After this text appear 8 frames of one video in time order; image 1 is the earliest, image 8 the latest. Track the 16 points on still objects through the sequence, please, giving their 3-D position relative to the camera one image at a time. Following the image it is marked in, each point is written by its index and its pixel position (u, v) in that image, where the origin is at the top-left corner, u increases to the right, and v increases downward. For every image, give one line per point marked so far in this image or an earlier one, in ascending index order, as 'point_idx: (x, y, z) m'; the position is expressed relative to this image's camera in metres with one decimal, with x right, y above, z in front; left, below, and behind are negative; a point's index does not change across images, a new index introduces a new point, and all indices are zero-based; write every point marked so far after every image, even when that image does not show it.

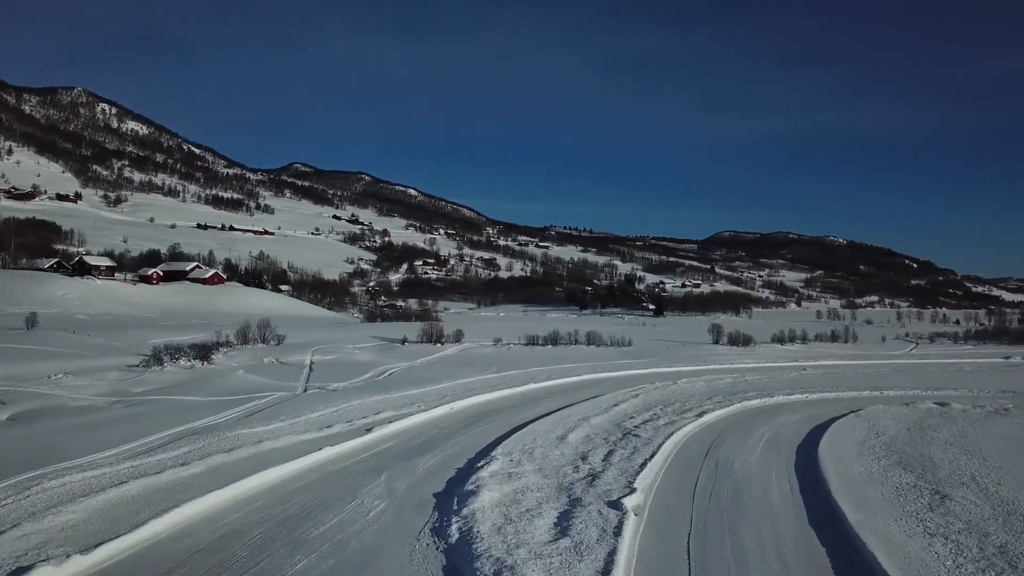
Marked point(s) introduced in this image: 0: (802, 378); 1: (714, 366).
0: (+6.0, -1.9, +16.5) m
1: (+4.9, -1.9, +19.3) m
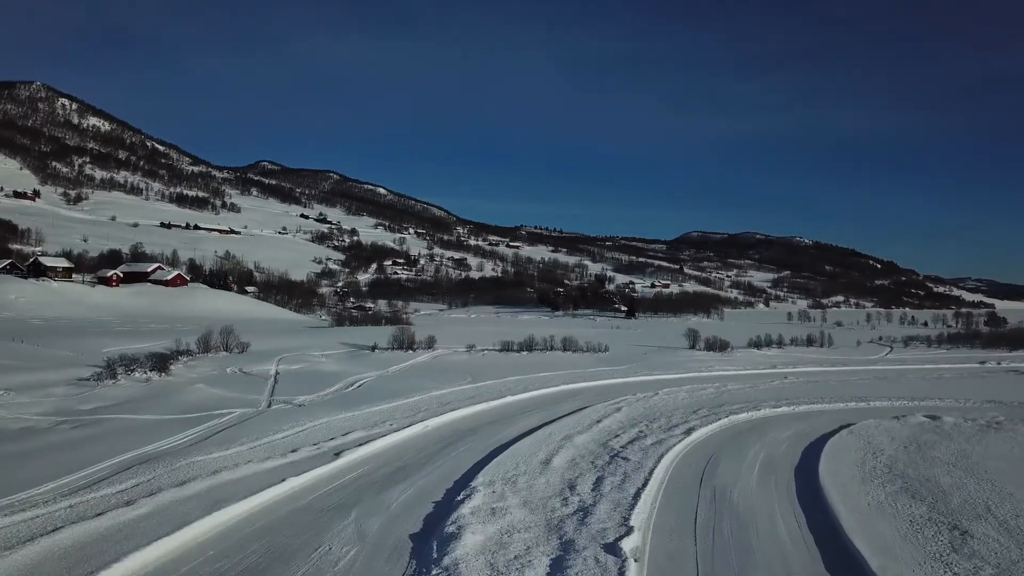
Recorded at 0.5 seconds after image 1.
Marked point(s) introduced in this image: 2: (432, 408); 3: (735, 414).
0: (+5.5, -2.1, +16.1) m
1: (+4.3, -2.0, +18.8) m
2: (-1.3, -1.9, +12.4) m
3: (+3.4, -1.9, +12.2) m
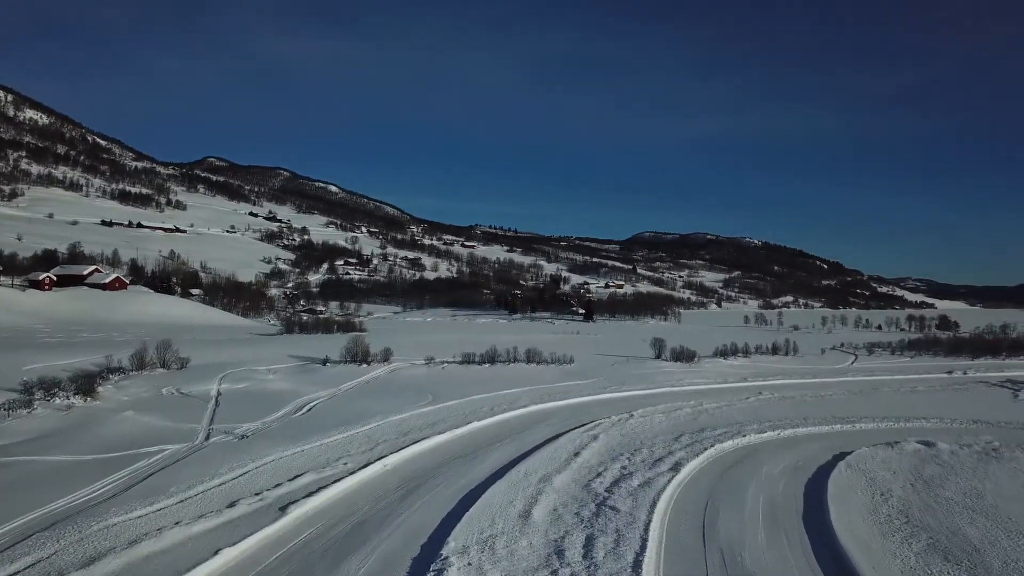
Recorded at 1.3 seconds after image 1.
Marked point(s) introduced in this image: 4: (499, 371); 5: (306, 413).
0: (+4.8, -2.3, +15.3) m
1: (+3.5, -2.3, +18.0) m
2: (-1.7, -2.1, +11.3) m
3: (+3.0, -2.2, +11.3) m
4: (-0.3, -2.1, +19.6) m
5: (-3.5, -2.1, +13.4) m
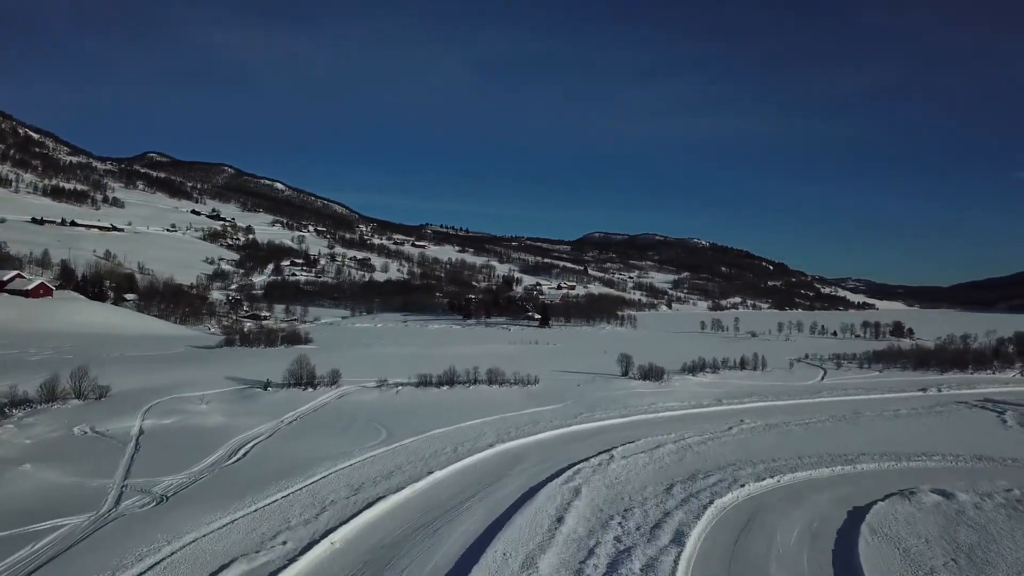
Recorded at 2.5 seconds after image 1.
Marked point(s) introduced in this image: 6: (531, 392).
0: (+4.2, -2.7, +14.1) m
1: (+2.7, -2.7, +16.7) m
2: (-2.1, -2.5, +9.6) m
3: (+2.6, -2.6, +9.9) m
4: (-1.2, -2.5, +18.0) m
5: (-4.0, -2.5, +11.6) m
6: (+0.5, -2.5, +19.0) m
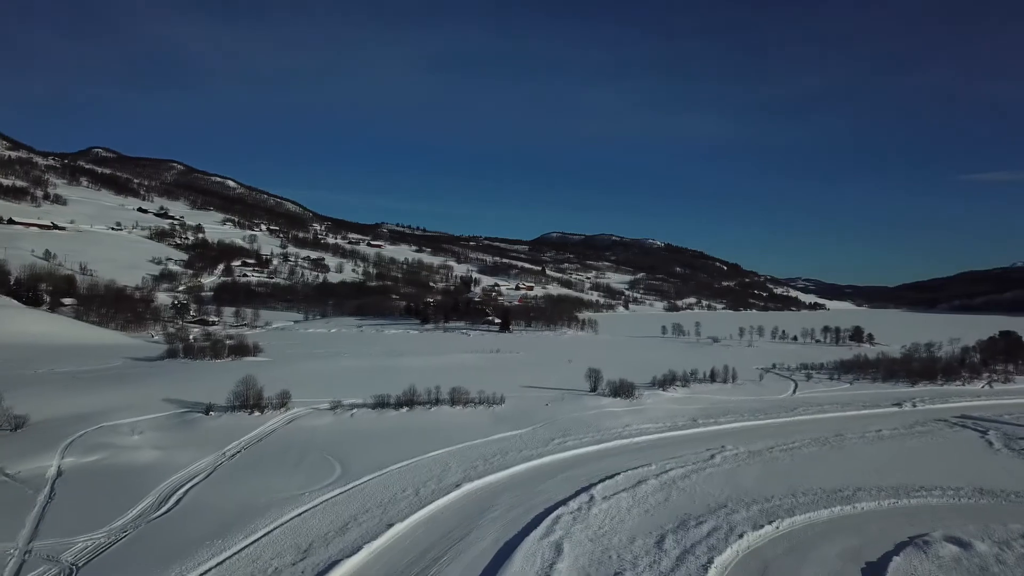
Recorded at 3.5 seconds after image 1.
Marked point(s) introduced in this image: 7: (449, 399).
0: (+3.7, -3.1, +13.1) m
1: (+2.0, -3.0, +15.6) m
2: (-2.4, -2.8, +8.3) m
3: (+2.3, -2.9, +8.9) m
4: (-1.9, -2.8, +16.7) m
5: (-4.3, -2.8, +10.2) m
6: (-0.3, -2.8, +17.7) m
7: (-1.5, -2.6, +18.6) m
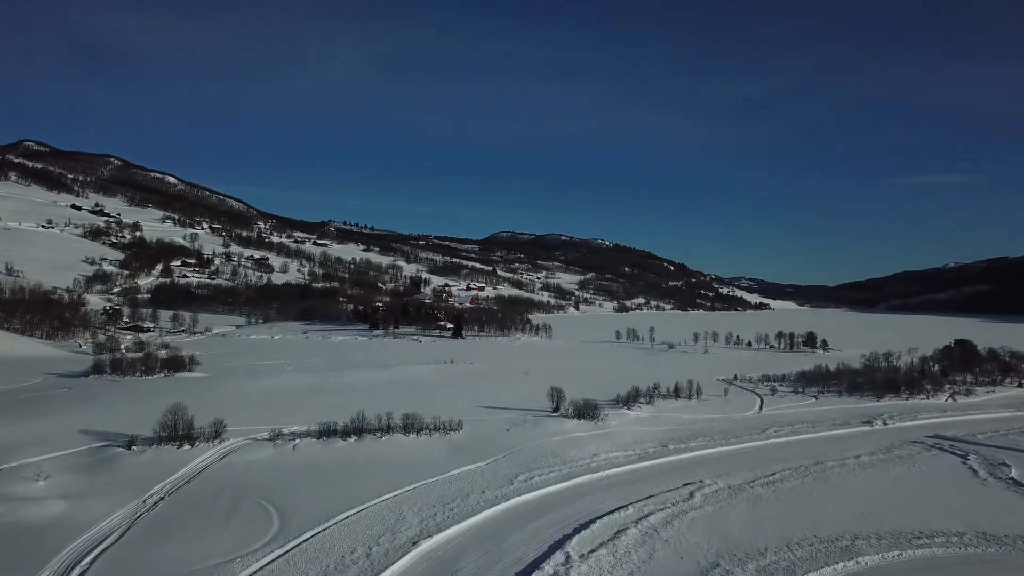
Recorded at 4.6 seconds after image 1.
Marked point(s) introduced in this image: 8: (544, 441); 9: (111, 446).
0: (+3.1, -3.4, +11.9) m
1: (+1.3, -3.4, +14.3) m
2: (-2.6, -3.2, +6.7) m
3: (+2.0, -3.3, +7.6) m
4: (-2.7, -3.2, +15.2) m
5: (-4.7, -3.2, +8.5) m
6: (-1.2, -3.2, +16.3) m
7: (-2.4, -2.9, +17.1) m
8: (+0.7, -3.2, +16.8) m
9: (-7.5, -2.9, +14.9) m
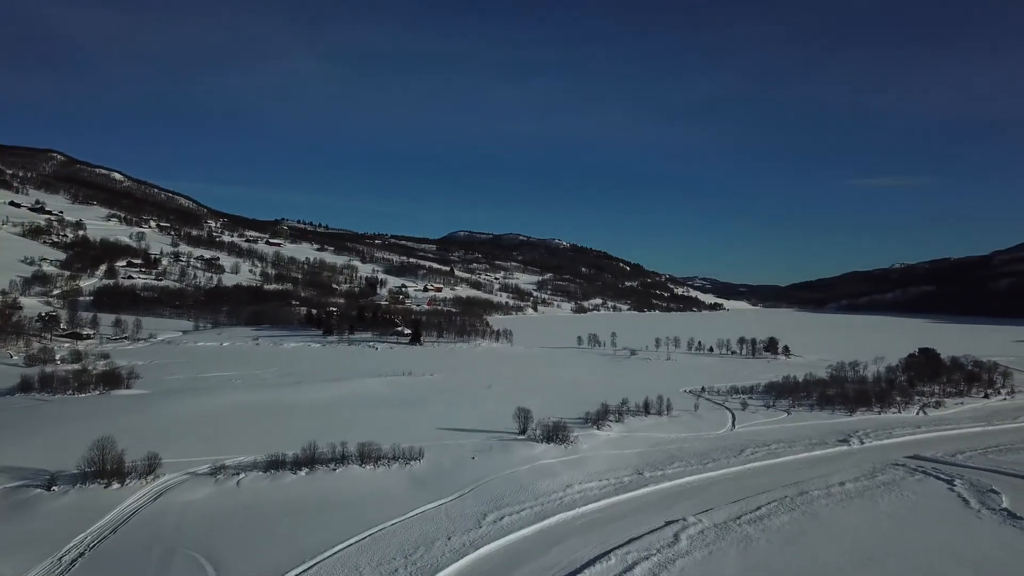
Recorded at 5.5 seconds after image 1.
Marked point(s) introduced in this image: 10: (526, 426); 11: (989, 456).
0: (+2.7, -3.8, +10.9) m
1: (+0.8, -3.7, +13.1) m
2: (-2.7, -3.6, +5.4) m
3: (+1.8, -3.7, +6.5) m
4: (-3.3, -3.6, +13.8) m
5: (-4.9, -3.5, +7.0) m
6: (-1.8, -3.5, +15.0) m
7: (-3.1, -3.3, +15.8) m
8: (0.0, -3.6, +15.6) m
9: (-8.1, -3.3, +13.2) m
10: (+0.3, -3.3, +19.3) m
11: (+11.5, -4.1, +19.2) m
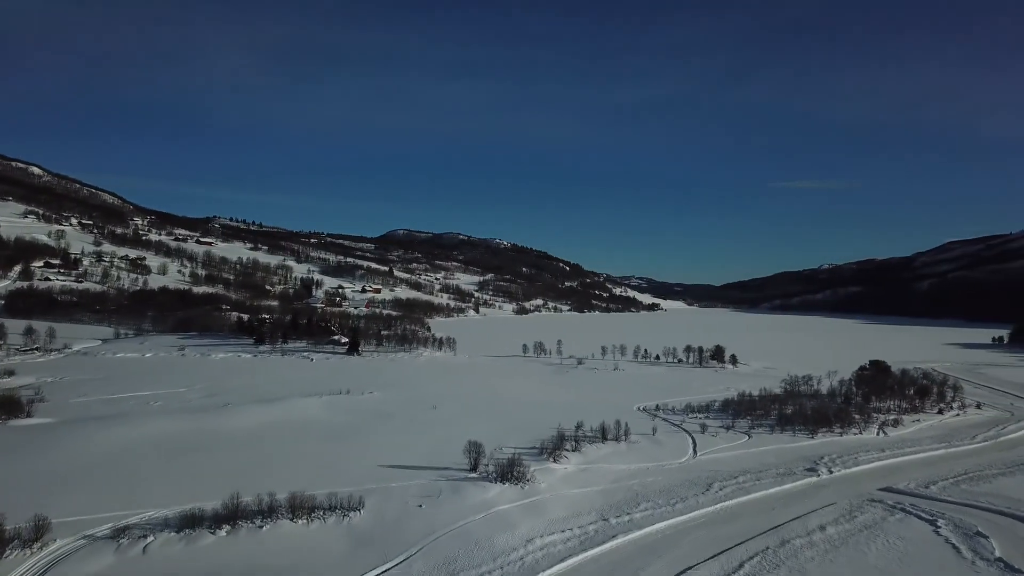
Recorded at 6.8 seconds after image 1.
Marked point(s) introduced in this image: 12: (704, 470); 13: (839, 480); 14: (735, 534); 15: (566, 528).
0: (+2.2, -4.3, +9.4) m
1: (+0.1, -4.2, +11.5) m
2: (-2.7, -4.1, +3.5) m
3: (+1.7, -4.2, +5.0) m
4: (-4.0, -4.1, +11.9) m
5: (-5.1, -4.0, +5.0) m
6: (-2.6, -4.0, +13.2) m
7: (-3.9, -3.8, +13.8) m
8: (-0.8, -4.1, +13.9) m
9: (-8.7, -3.8, +10.9) m
10: (-0.8, -3.8, +17.6) m
11: (+10.4, -4.6, +18.3) m
12: (+4.6, -4.4, +19.2) m
13: (+7.6, -4.5, +18.5) m
14: (+3.9, -4.4, +14.2) m
15: (+0.9, -4.2, +14.0) m
